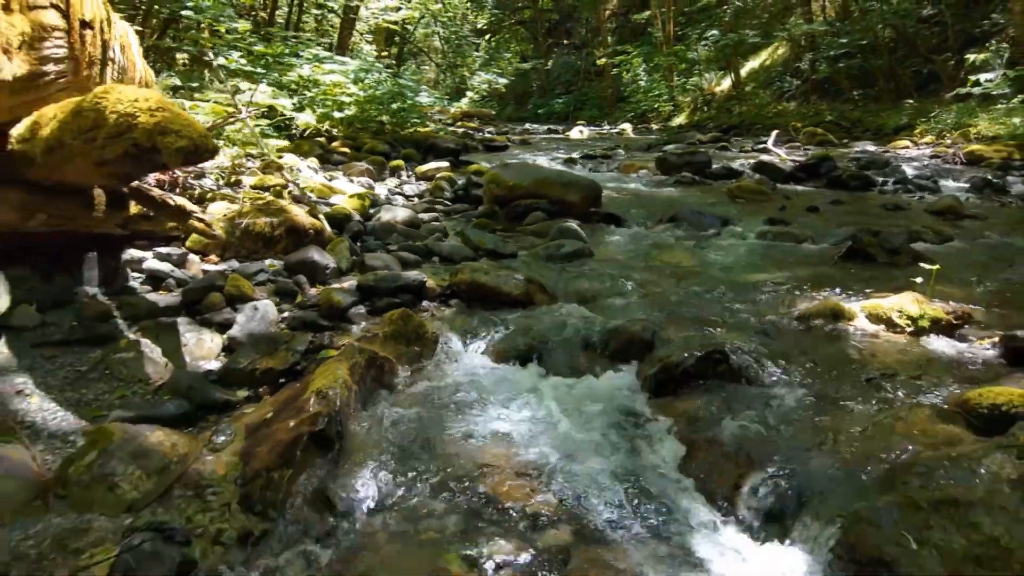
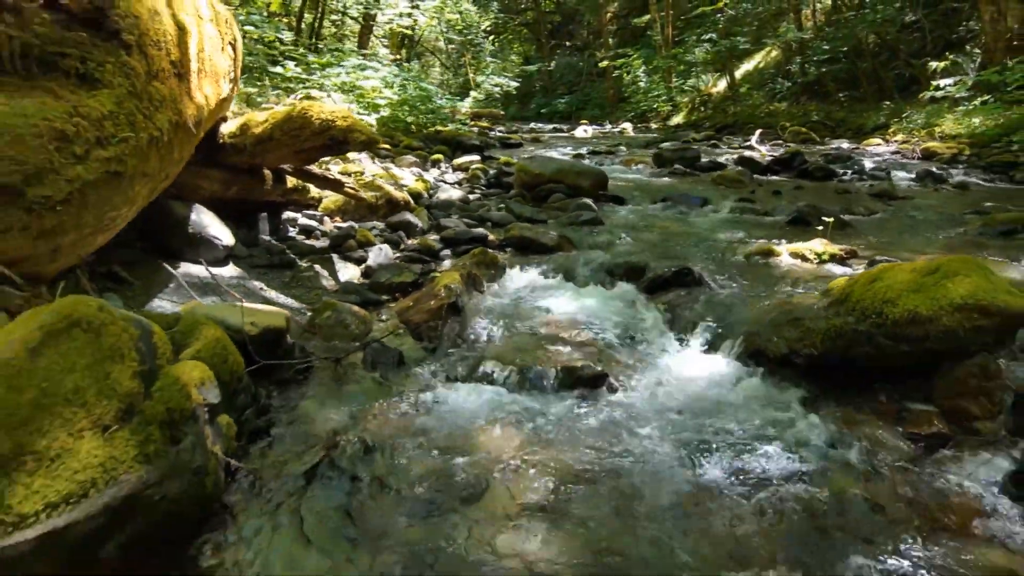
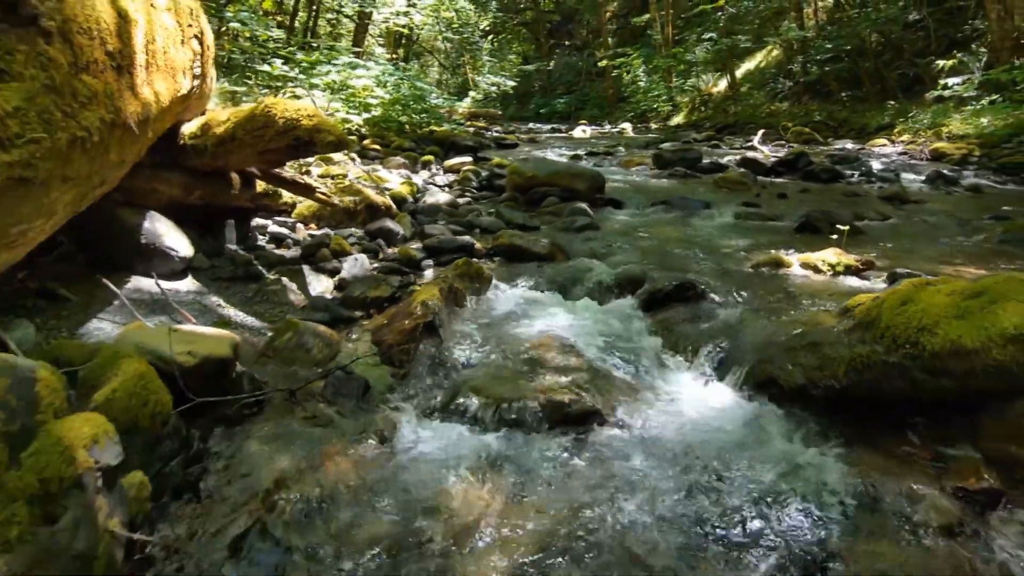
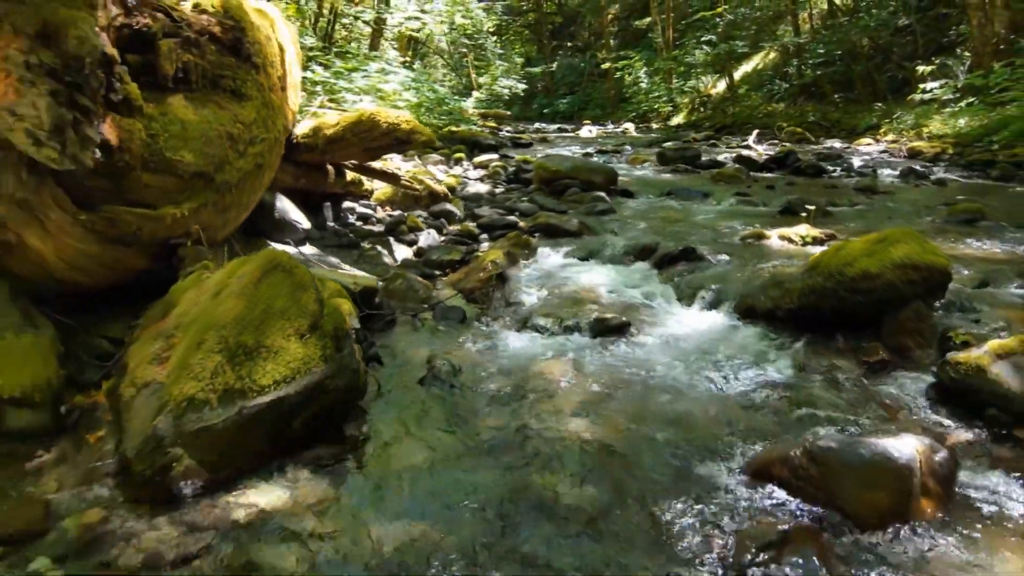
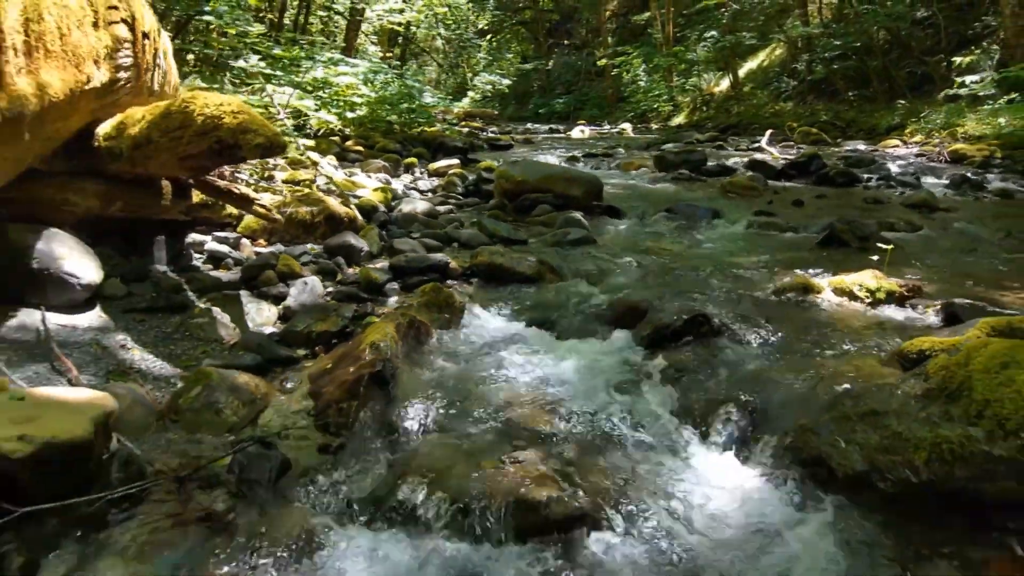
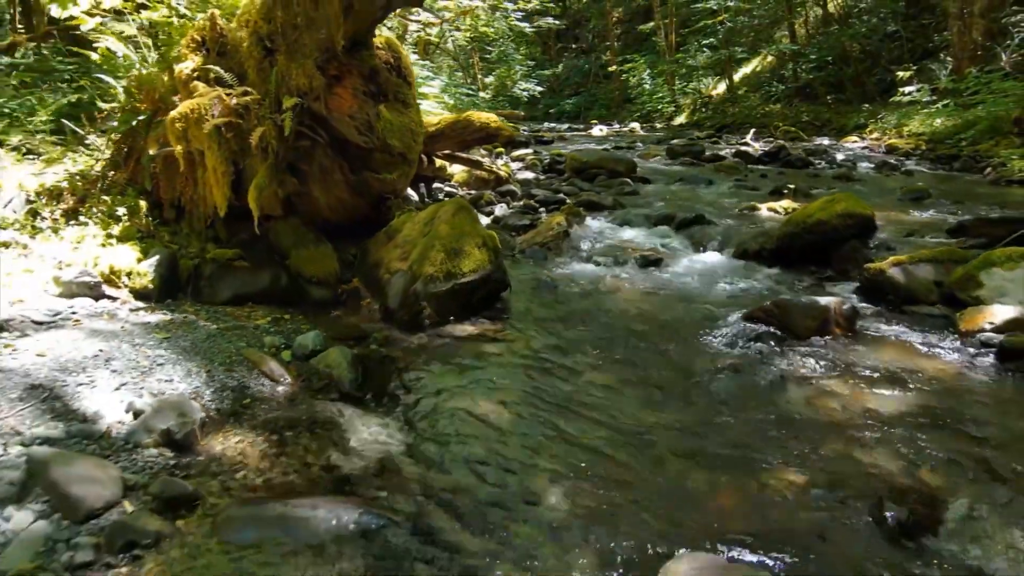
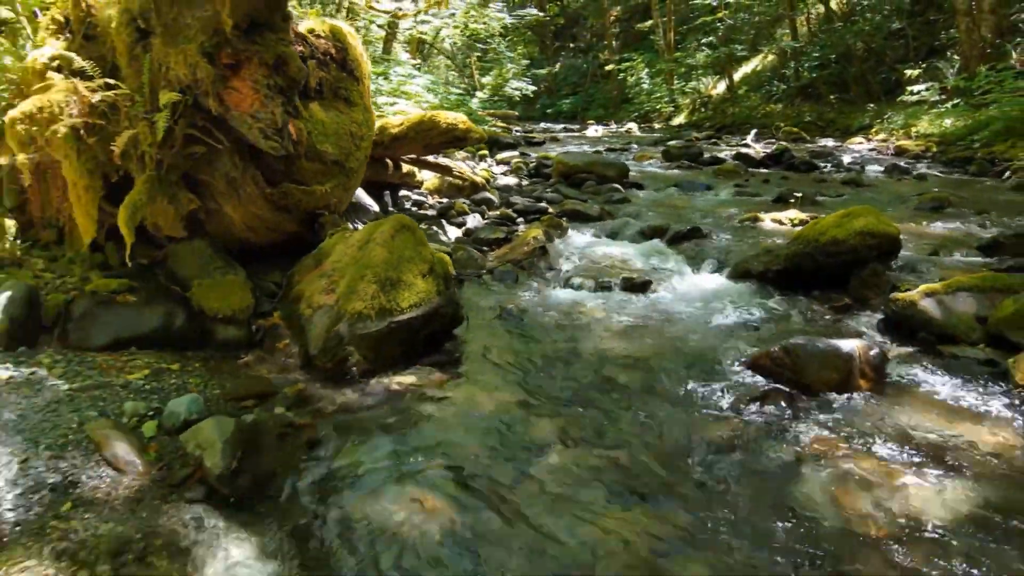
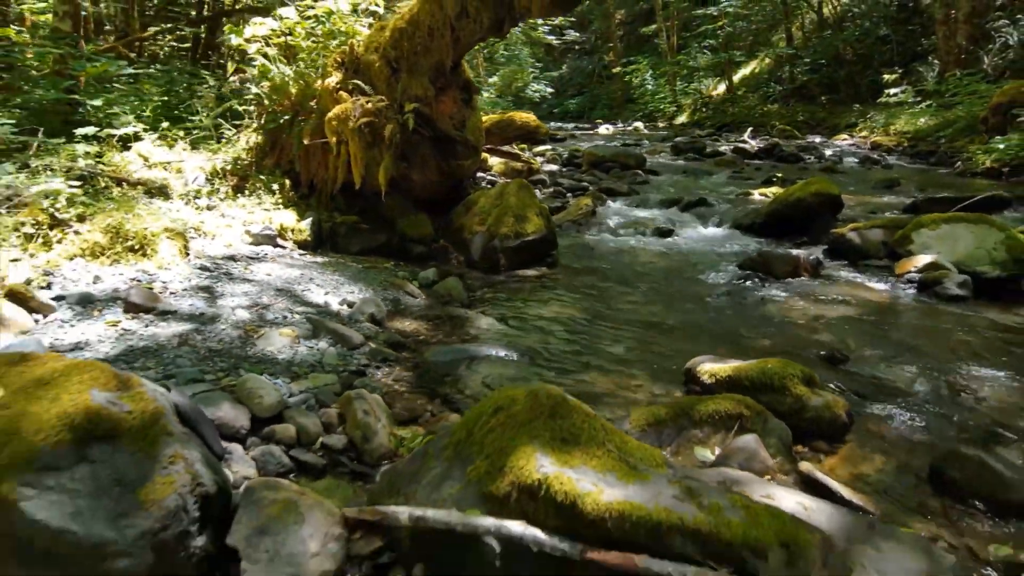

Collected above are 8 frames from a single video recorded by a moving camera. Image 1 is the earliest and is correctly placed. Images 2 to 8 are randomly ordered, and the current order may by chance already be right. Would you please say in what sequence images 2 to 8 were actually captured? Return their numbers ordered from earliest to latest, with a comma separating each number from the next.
5, 3, 2, 4, 7, 6, 8
